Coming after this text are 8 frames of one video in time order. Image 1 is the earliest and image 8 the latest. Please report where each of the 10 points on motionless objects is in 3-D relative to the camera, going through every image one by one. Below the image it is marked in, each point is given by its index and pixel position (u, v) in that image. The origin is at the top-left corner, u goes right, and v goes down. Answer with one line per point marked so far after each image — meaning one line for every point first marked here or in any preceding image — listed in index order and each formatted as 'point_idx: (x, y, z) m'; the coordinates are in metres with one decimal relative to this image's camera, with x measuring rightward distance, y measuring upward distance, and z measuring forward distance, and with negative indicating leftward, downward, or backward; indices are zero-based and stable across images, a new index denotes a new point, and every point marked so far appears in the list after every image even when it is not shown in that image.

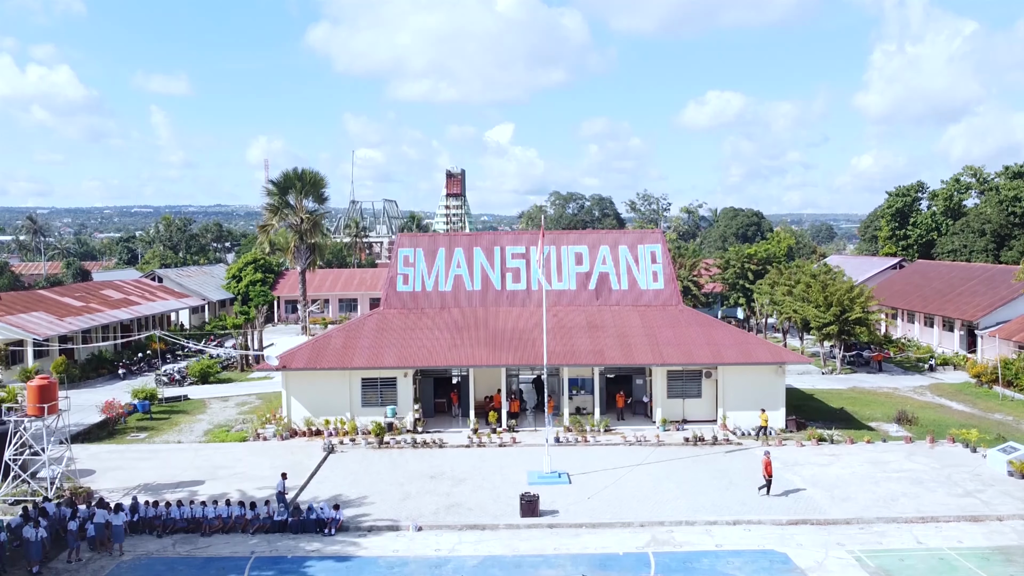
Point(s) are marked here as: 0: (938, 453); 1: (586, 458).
0: (+10.1, -3.9, +18.2) m
1: (+1.8, -4.0, +18.2) m
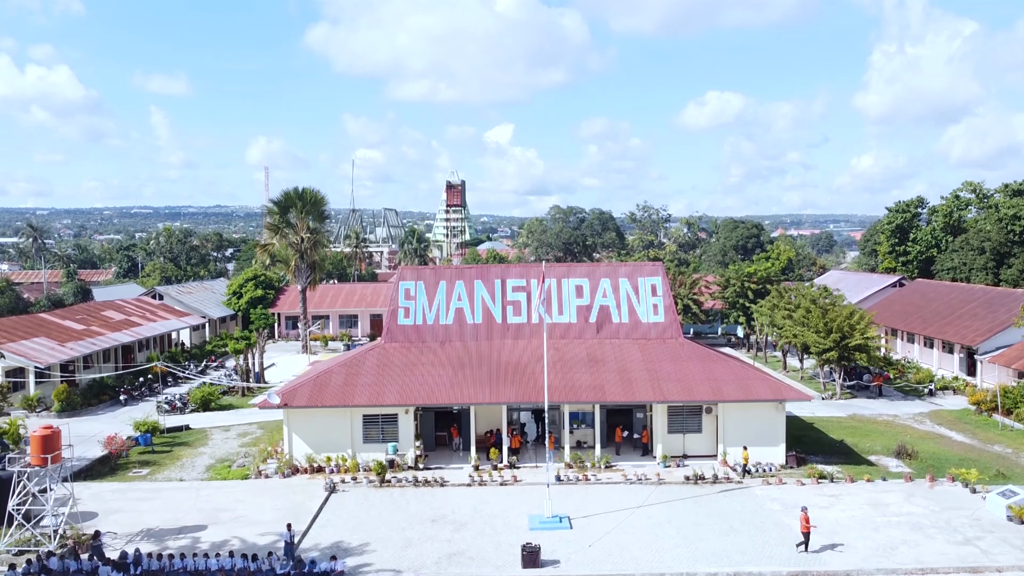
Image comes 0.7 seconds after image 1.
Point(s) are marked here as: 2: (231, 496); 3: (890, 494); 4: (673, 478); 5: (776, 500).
0: (+10.1, -4.9, +18.2) m
1: (+1.8, -5.0, +18.3) m
2: (-6.8, -5.1, +18.6) m
3: (+9.0, -4.9, +18.2) m
4: (+4.1, -4.9, +19.7) m
5: (+6.2, -5.0, +18.1) m
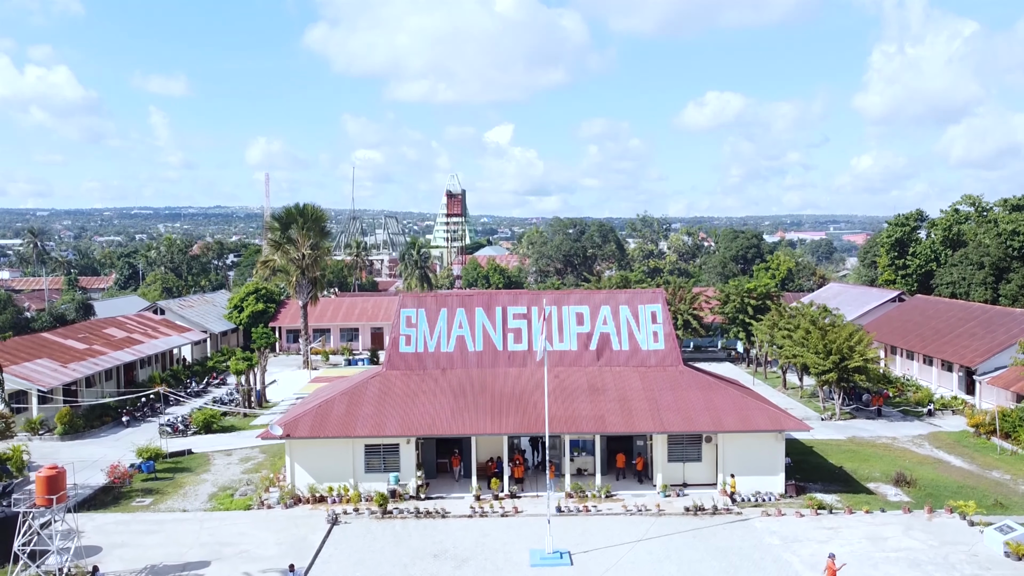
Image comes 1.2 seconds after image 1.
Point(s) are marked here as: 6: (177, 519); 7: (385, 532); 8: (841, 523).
0: (+10.2, -5.7, +18.4) m
1: (+1.8, -5.8, +18.4) m
2: (-6.8, -5.9, +18.7) m
3: (+9.0, -5.7, +18.3) m
4: (+4.2, -5.7, +19.8) m
5: (+6.3, -5.8, +18.2) m
6: (-8.5, -5.9, +19.5) m
7: (-3.1, -5.9, +18.6) m
8: (+8.1, -5.7, +18.7) m
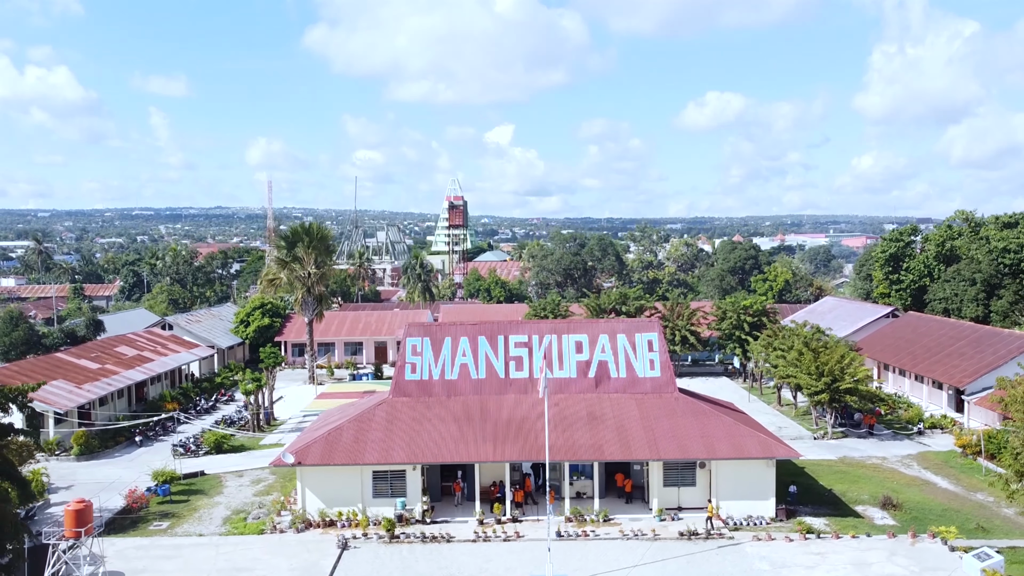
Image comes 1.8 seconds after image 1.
0: (+10.2, -6.6, +19.2) m
1: (+1.9, -6.8, +19.3) m
2: (-6.7, -6.8, +19.6) m
3: (+9.1, -6.6, +19.2) m
4: (+4.2, -6.6, +20.7) m
5: (+6.3, -6.7, +19.1) m
6: (-8.5, -6.8, +20.4) m
7: (-3.0, -6.8, +19.5) m
8: (+8.1, -6.7, +19.6) m
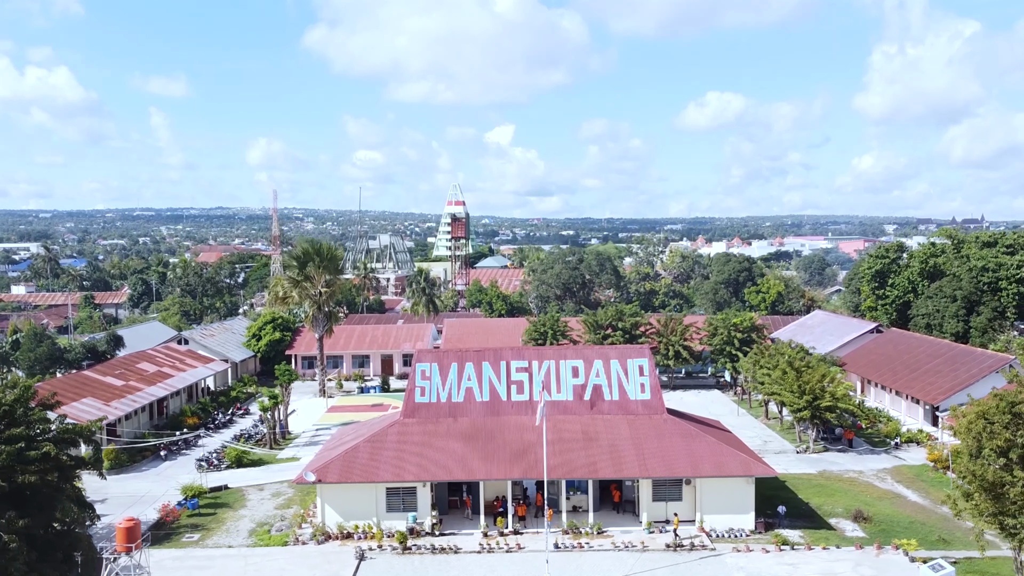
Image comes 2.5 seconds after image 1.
0: (+10.3, -7.6, +21.2) m
1: (+1.9, -7.8, +21.3) m
2: (-6.7, -7.8, +21.6) m
3: (+9.1, -7.6, +21.2) m
4: (+4.3, -7.6, +22.7) m
5: (+6.4, -7.7, +21.1) m
6: (-8.4, -7.8, +22.4) m
7: (-3.0, -7.8, +21.5) m
8: (+8.2, -7.6, +21.6) m
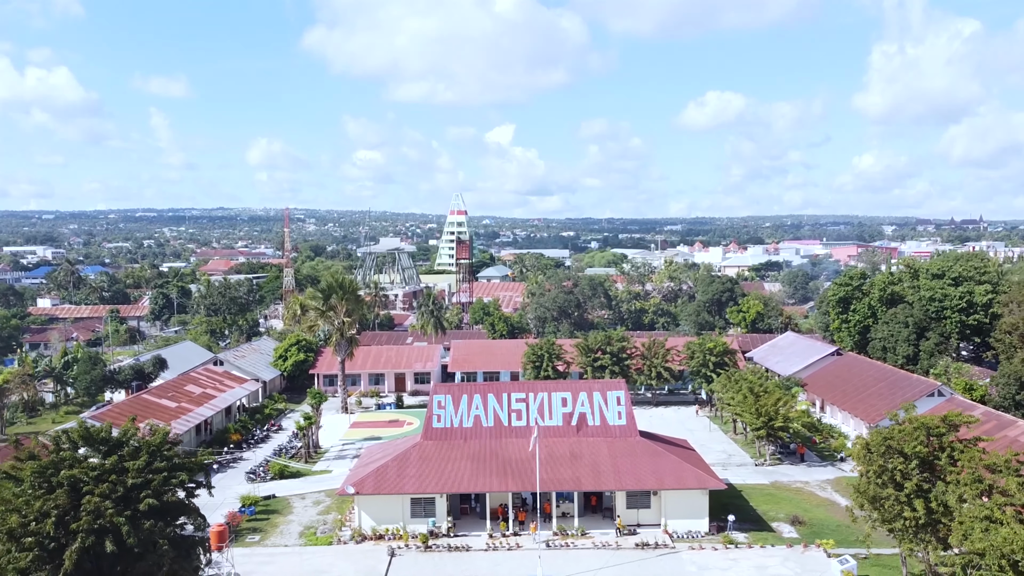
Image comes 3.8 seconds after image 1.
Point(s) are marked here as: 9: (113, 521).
0: (+10.3, -9.4, +26.8) m
1: (+1.9, -9.6, +26.9) m
2: (-6.7, -9.7, +27.2) m
3: (+9.1, -9.5, +26.8) m
4: (+4.3, -9.5, +28.3) m
5: (+6.4, -9.6, +26.7) m
6: (-8.4, -9.7, +28.0) m
7: (-3.0, -9.7, +27.1) m
8: (+8.2, -9.5, +27.2) m
9: (-9.4, -5.5, +18.2) m
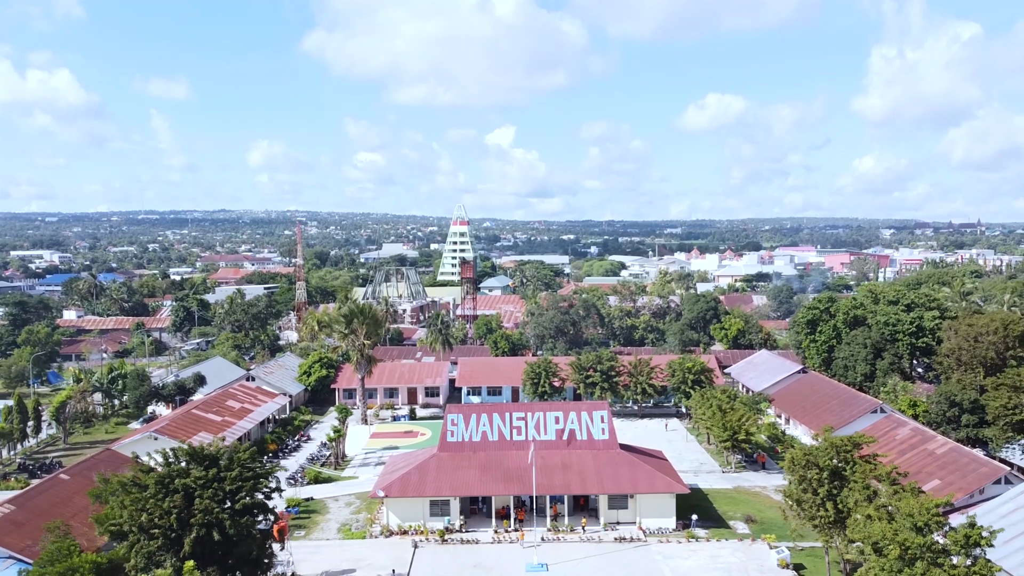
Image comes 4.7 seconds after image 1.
0: (+10.3, -11.3, +33.0) m
1: (+2.0, -11.4, +33.1) m
2: (-6.6, -11.5, +33.4) m
3: (+9.2, -11.3, +33.0) m
4: (+4.3, -11.3, +34.5) m
5: (+6.4, -11.4, +32.9) m
6: (-8.3, -11.5, +34.2) m
7: (-2.9, -11.5, +33.3) m
8: (+8.2, -11.3, +33.4) m
9: (-9.4, -7.3, +24.4) m
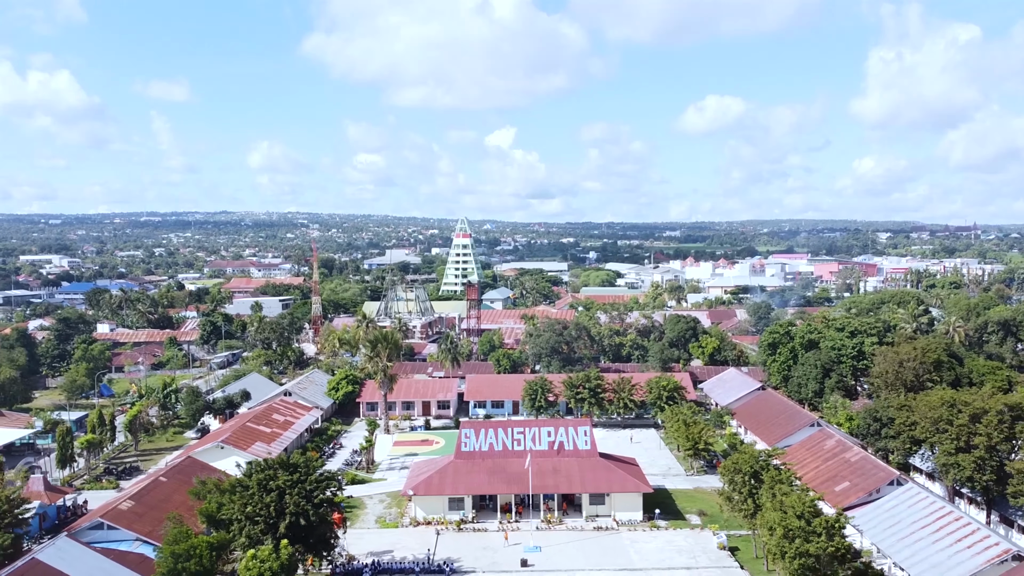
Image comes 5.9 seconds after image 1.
0: (+10.4, -13.7, +42.4) m
1: (+2.1, -13.9, +42.5) m
2: (-6.6, -13.9, +42.8) m
3: (+9.3, -13.8, +42.4) m
4: (+4.4, -13.7, +43.9) m
5: (+6.5, -13.9, +42.3) m
6: (-8.3, -13.9, +43.6) m
7: (-2.8, -14.0, +42.7) m
8: (+8.3, -13.8, +42.8) m
9: (-9.3, -9.7, +33.8) m
